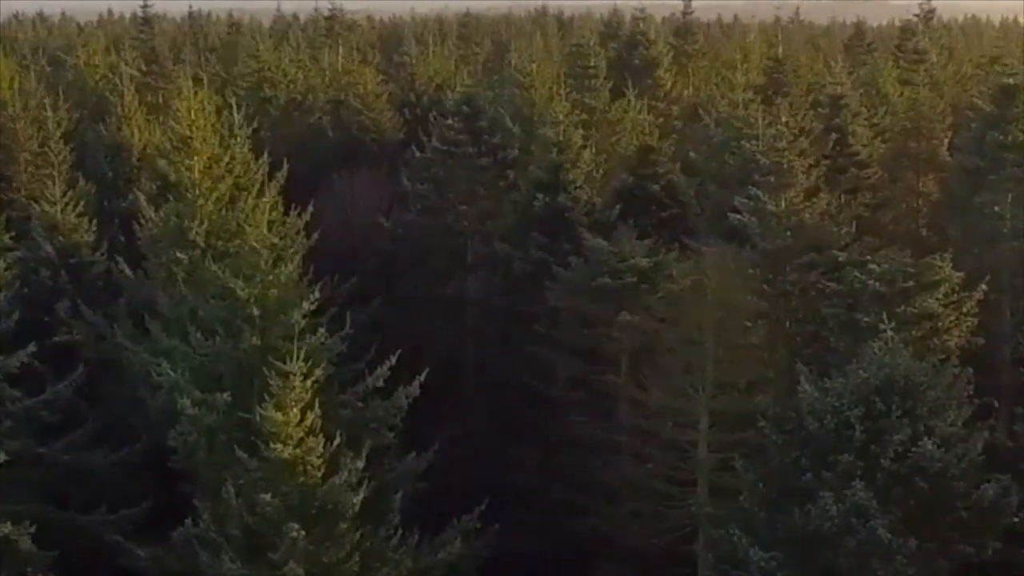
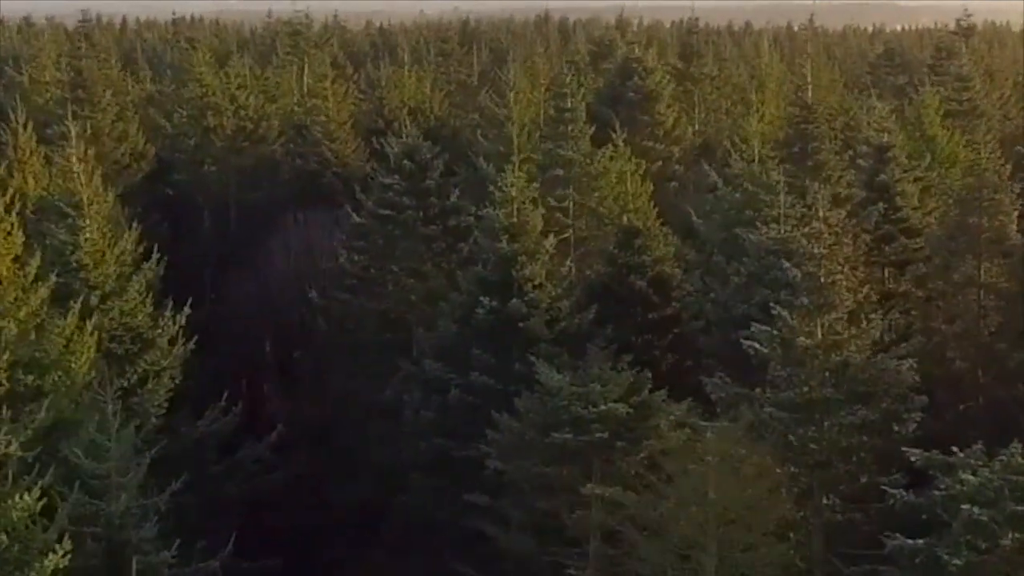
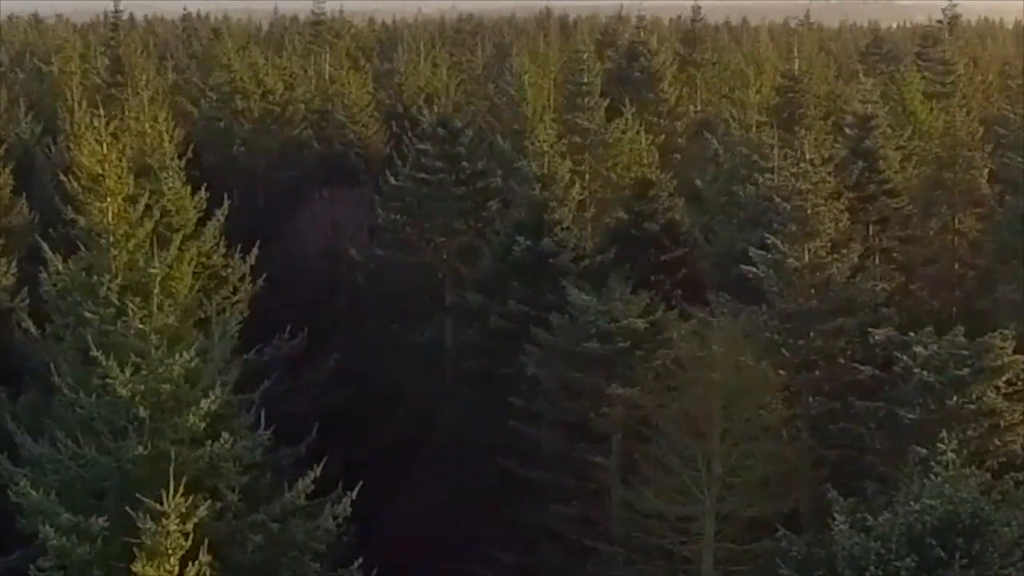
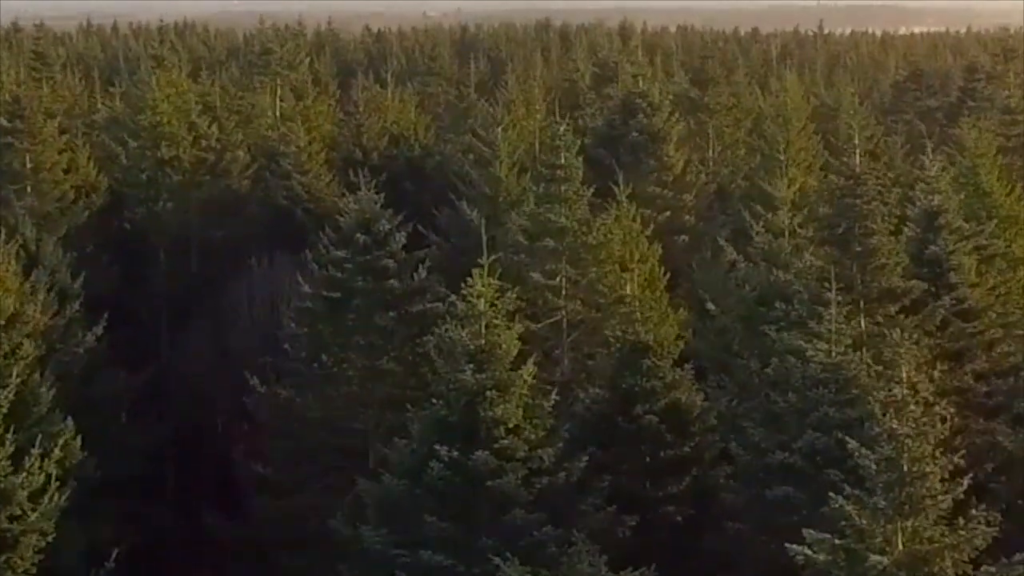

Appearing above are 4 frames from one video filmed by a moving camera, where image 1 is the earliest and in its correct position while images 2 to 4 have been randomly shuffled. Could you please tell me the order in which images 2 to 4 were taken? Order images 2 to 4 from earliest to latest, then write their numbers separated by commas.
3, 2, 4
